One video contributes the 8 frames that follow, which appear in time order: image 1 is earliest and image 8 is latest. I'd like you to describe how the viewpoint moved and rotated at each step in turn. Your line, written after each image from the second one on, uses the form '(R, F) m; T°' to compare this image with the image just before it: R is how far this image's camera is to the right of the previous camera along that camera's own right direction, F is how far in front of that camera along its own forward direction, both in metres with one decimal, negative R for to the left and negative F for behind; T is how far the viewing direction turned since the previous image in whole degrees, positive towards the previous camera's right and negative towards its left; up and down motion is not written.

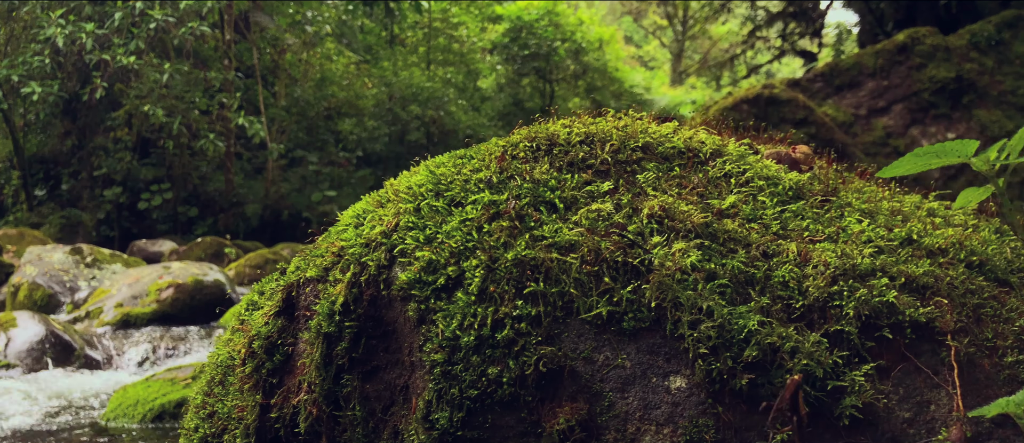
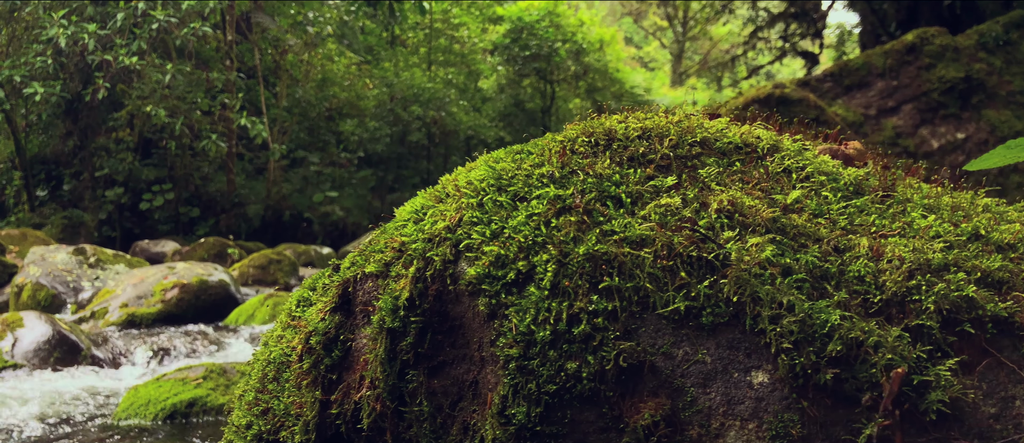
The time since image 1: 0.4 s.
(-0.1, 0.0) m; 0°
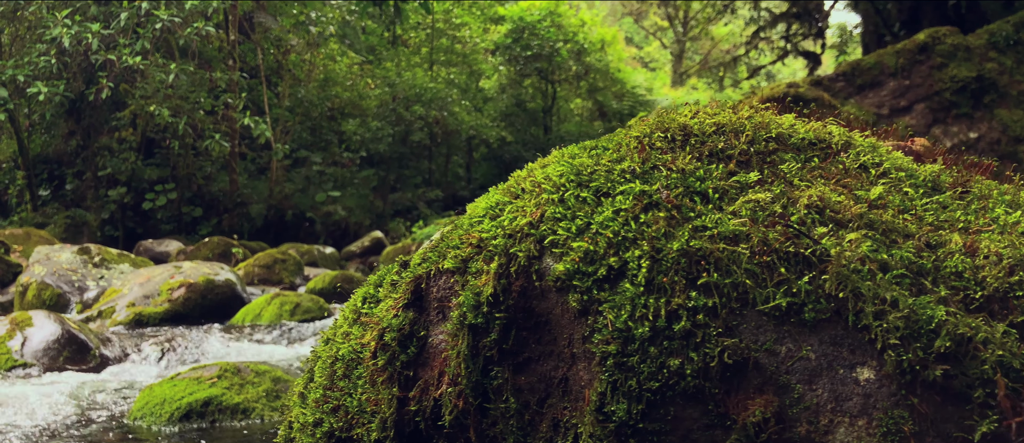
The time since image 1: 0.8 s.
(-0.1, 0.0) m; 0°
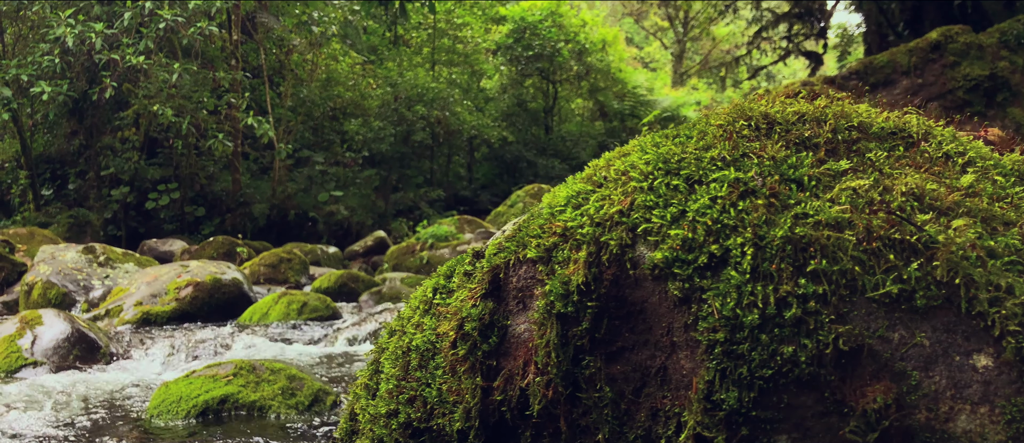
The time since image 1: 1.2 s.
(-0.1, 0.0) m; 0°
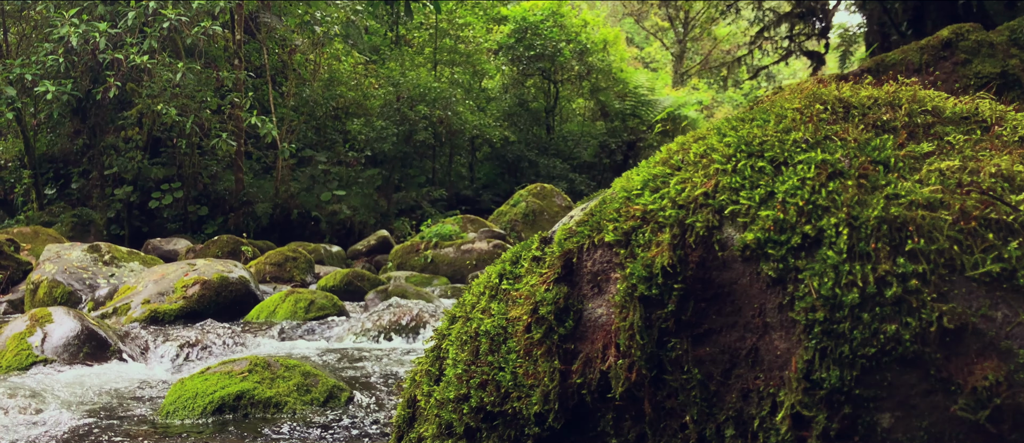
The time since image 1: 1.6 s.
(-0.1, 0.0) m; 0°
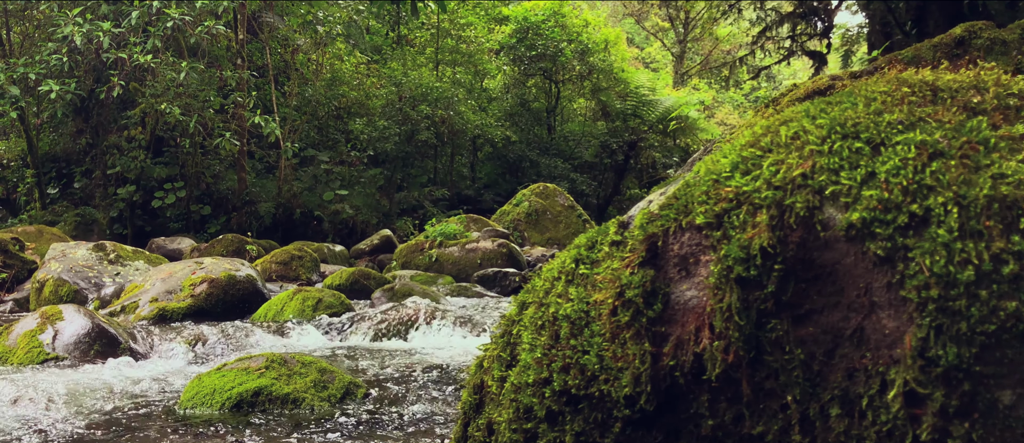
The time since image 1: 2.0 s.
(-0.1, 0.0) m; 0°
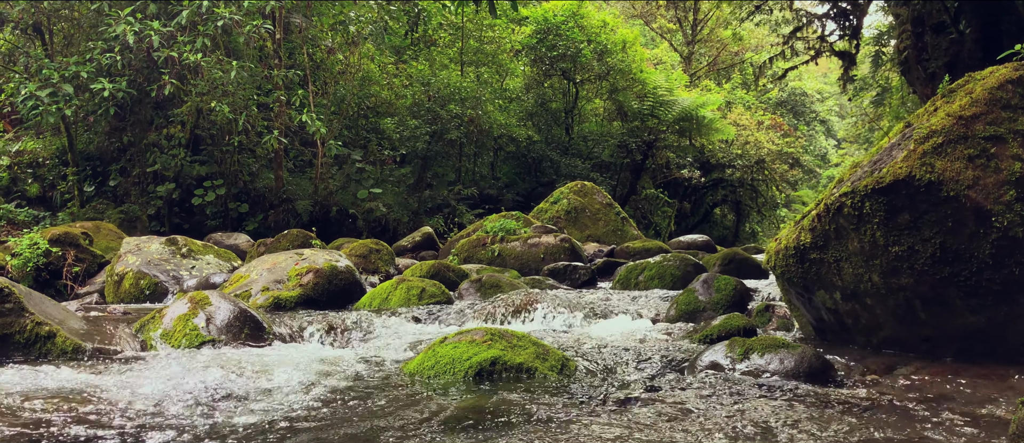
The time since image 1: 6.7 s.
(-1.2, -0.2) m; 0°
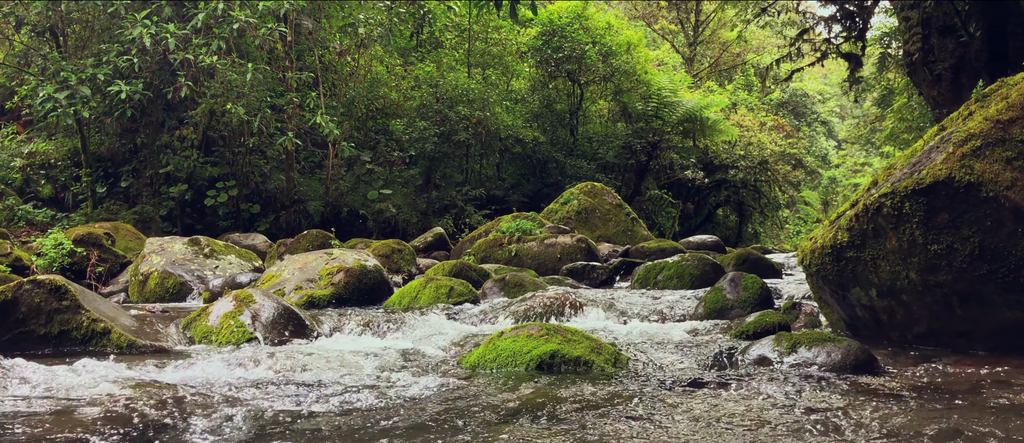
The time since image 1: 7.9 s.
(-0.3, -0.2) m; 0°
